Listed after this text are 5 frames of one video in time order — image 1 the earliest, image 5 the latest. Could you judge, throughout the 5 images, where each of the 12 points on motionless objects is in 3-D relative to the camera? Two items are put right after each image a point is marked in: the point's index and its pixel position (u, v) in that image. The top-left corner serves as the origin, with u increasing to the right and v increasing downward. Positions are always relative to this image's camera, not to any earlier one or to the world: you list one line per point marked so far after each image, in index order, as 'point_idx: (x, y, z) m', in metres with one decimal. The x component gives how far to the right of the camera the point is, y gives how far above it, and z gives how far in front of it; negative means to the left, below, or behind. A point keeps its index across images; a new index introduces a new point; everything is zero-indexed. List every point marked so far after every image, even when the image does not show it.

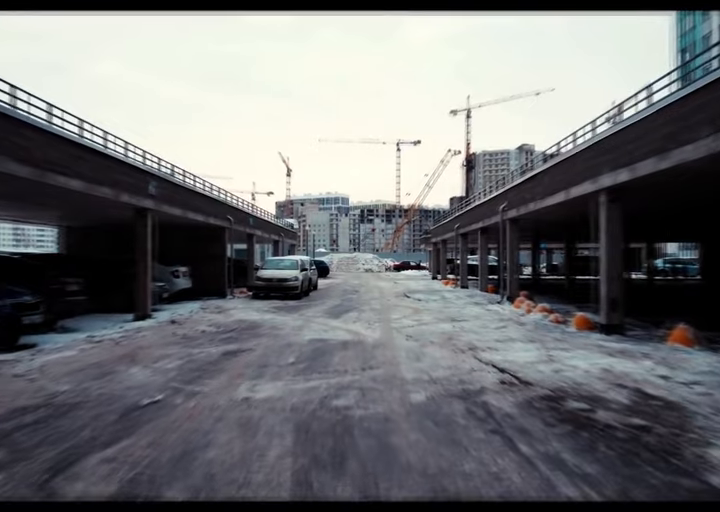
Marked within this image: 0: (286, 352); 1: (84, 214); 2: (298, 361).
0: (-1.3, -1.7, +8.9) m
1: (-7.9, +1.3, +14.2) m
2: (-1.0, -1.7, +8.0) m
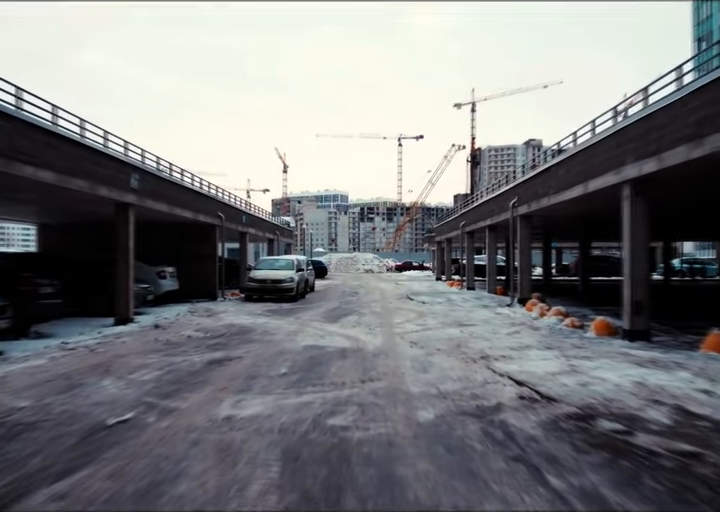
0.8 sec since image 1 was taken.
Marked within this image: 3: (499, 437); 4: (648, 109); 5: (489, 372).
0: (-1.3, -1.7, +8.1) m
1: (-7.9, +1.3, +13.4) m
2: (-1.0, -1.7, +7.2) m
3: (+1.3, -1.7, +4.7) m
4: (+5.0, +2.6, +8.9) m
5: (+1.8, -1.6, +6.9) m
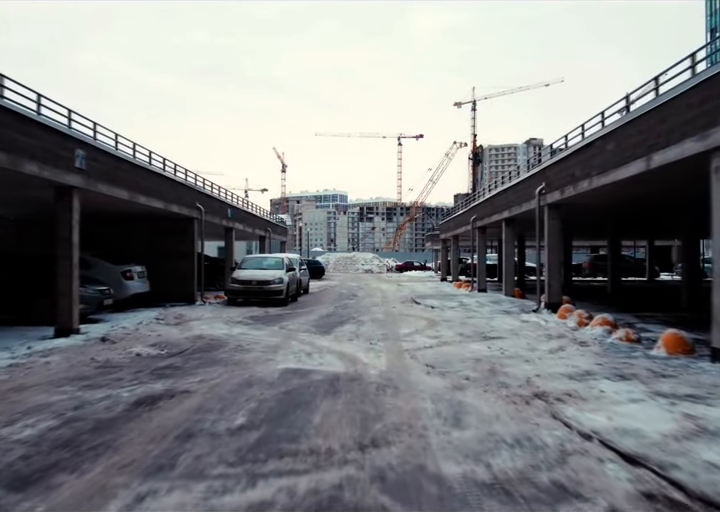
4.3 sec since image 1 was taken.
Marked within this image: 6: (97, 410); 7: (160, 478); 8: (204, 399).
0: (-1.3, -1.6, +5.5) m
1: (-7.9, +1.4, +10.8) m
2: (-1.0, -1.6, +4.6) m
3: (+1.3, -1.6, +2.2) m
4: (+5.0, +2.7, +6.4) m
5: (+1.7, -1.5, +4.4) m
6: (-2.8, -1.6, +5.4) m
7: (-1.4, -1.6, +3.7) m
8: (-1.7, -1.6, +5.7) m
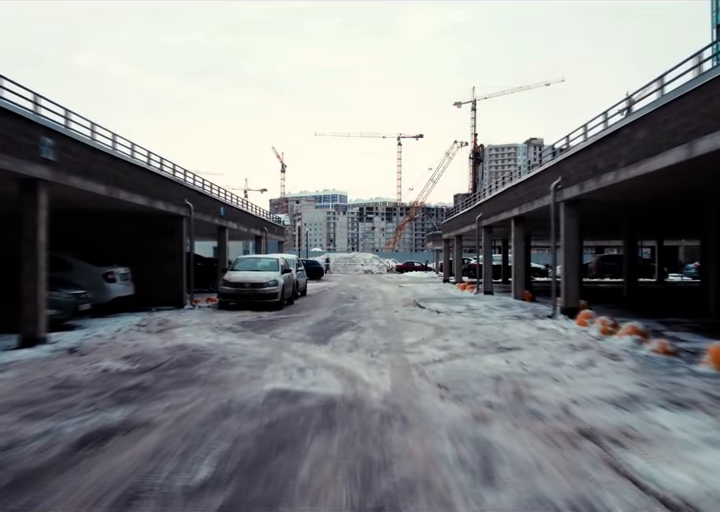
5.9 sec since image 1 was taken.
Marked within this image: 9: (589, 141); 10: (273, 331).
0: (-1.3, -1.6, +4.4) m
1: (-7.9, +1.4, +9.7) m
2: (-1.0, -1.6, +3.5) m
3: (+1.3, -1.6, +1.0) m
4: (+5.0, +2.6, +5.3) m
5: (+1.7, -1.5, +3.2) m
6: (-2.8, -1.6, +4.3) m
7: (-1.4, -1.6, +2.5) m
8: (-1.7, -1.6, +4.6) m
9: (+5.0, +2.5, +11.1) m
10: (-1.9, -1.7, +11.4) m
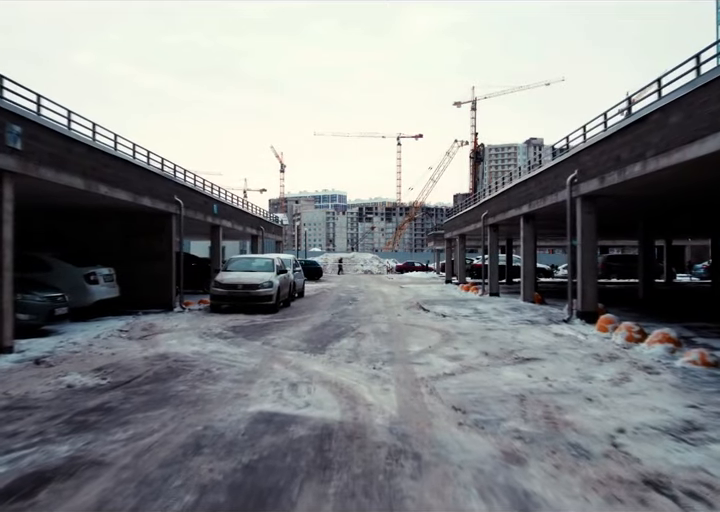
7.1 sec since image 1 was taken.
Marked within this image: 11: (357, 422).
0: (-1.3, -1.6, +3.4) m
1: (-7.9, +1.4, +8.7) m
2: (-1.0, -1.6, +2.6) m
3: (+1.3, -1.6, +0.1) m
4: (+5.0, +2.7, +4.3) m
5: (+1.8, -1.5, +2.3) m
6: (-2.7, -1.6, +3.3) m
7: (-1.4, -1.6, +1.6) m
8: (-1.7, -1.6, +3.6) m
9: (+5.0, +2.5, +10.2) m
10: (-1.9, -1.7, +10.4) m
11: (0.0, -1.6, +4.9) m
